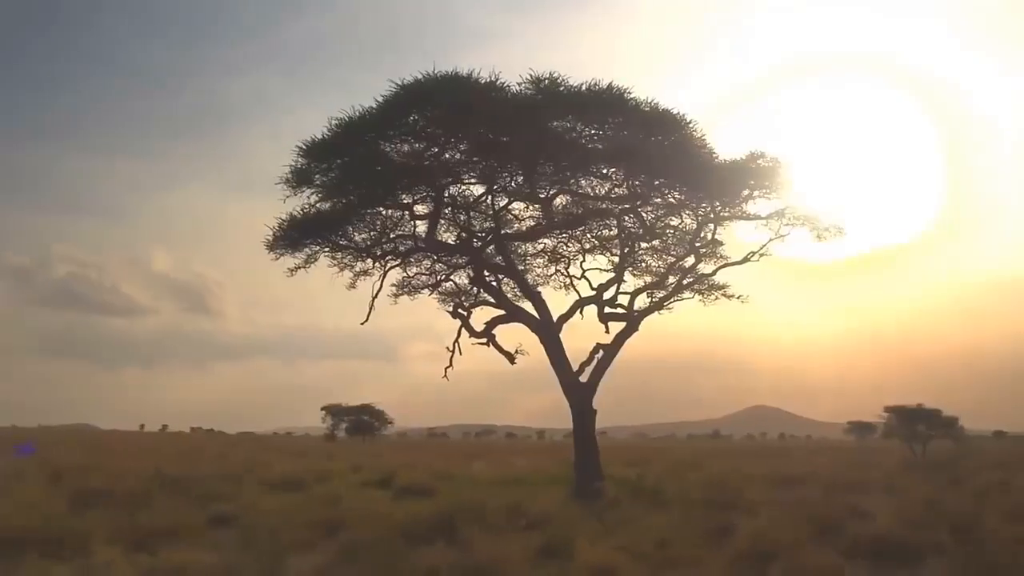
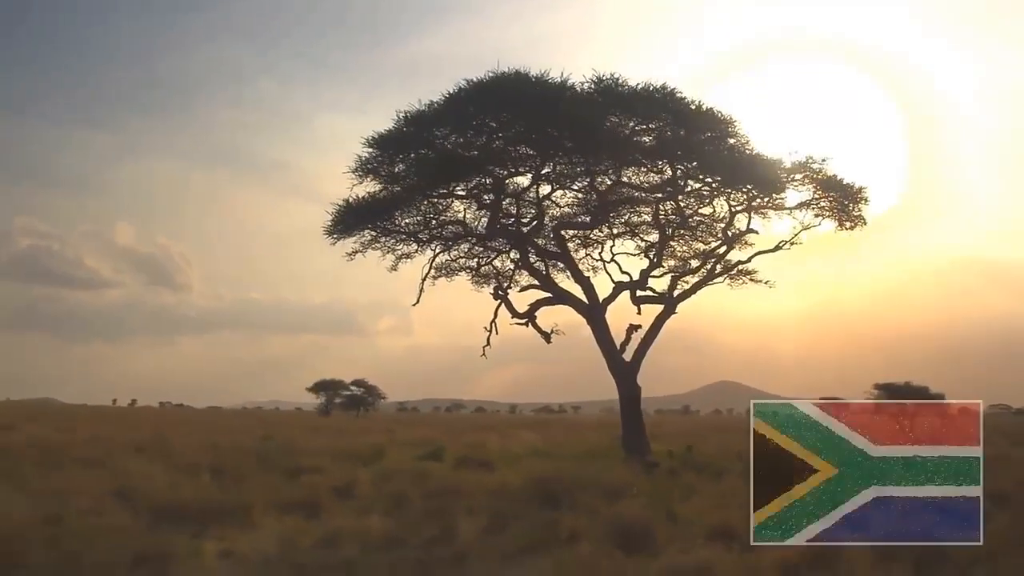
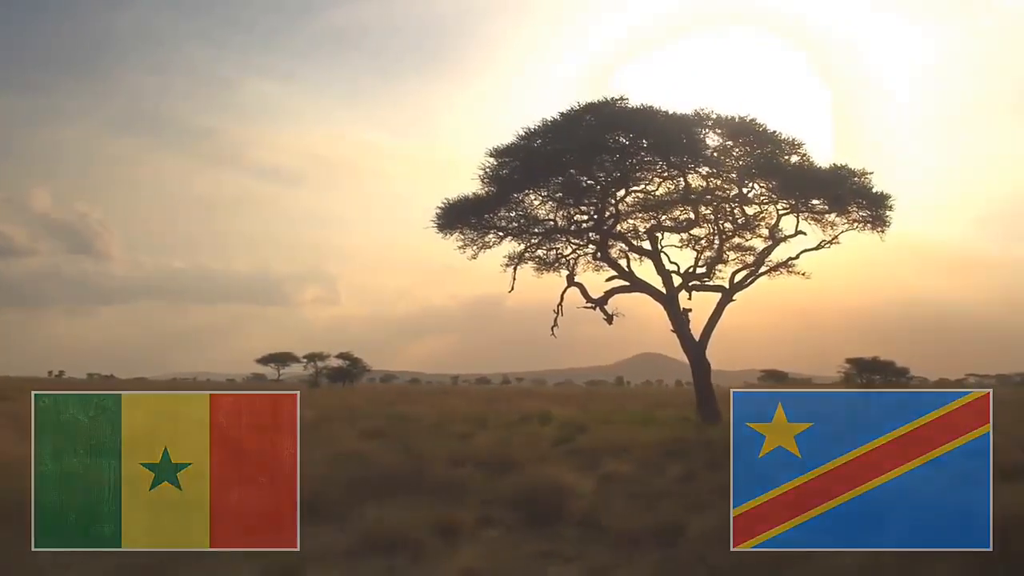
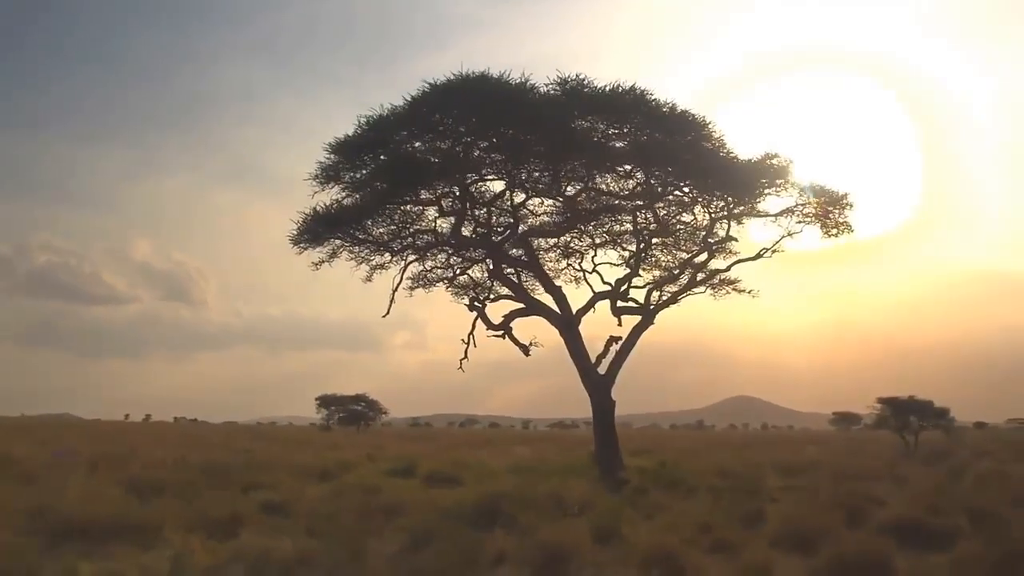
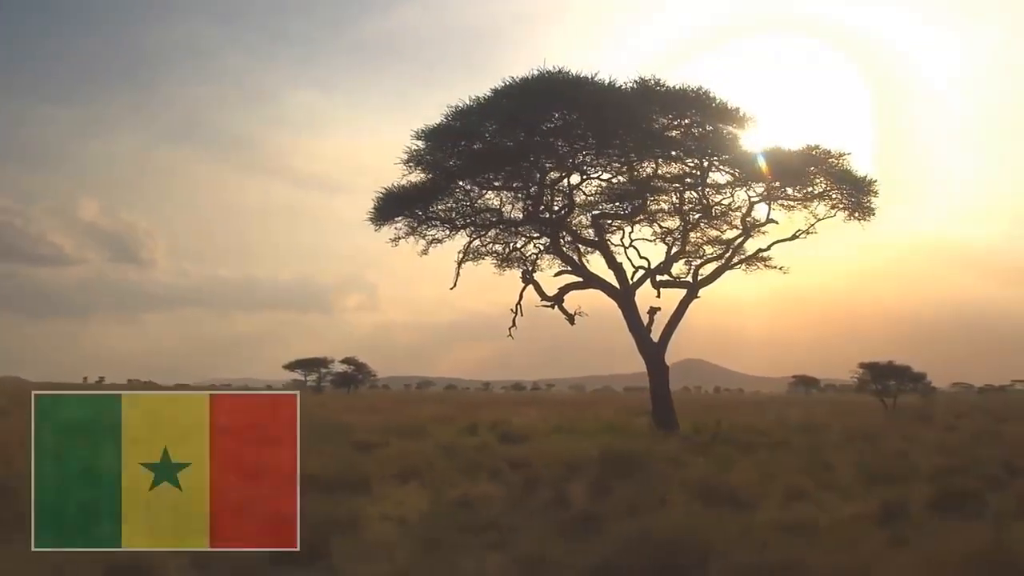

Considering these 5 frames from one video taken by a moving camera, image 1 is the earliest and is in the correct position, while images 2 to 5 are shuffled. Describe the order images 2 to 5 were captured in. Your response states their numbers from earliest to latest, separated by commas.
4, 2, 5, 3
